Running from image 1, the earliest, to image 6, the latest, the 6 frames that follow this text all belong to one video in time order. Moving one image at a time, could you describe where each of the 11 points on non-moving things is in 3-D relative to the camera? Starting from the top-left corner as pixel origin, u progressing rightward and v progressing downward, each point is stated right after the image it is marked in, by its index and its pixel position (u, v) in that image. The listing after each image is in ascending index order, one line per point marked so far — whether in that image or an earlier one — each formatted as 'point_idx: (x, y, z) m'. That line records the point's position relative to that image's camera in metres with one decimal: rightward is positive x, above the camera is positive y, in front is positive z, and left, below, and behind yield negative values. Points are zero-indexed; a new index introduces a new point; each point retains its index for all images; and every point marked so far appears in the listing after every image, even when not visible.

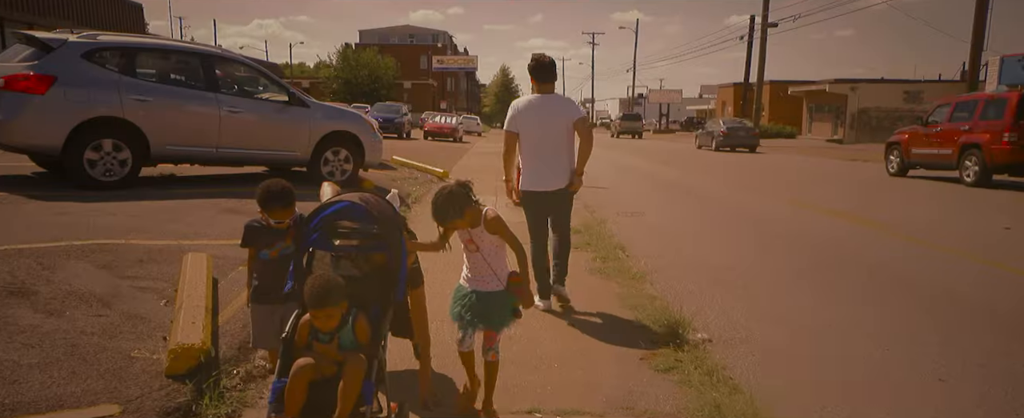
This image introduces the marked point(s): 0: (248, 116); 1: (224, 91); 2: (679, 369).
0: (-3.5, +1.2, +8.1) m
1: (-3.8, +1.5, +8.0) m
2: (+1.0, -1.0, +3.7) m
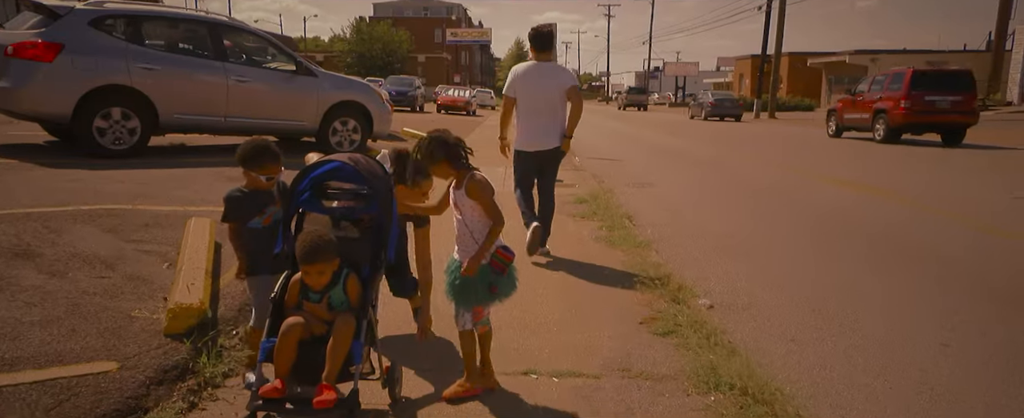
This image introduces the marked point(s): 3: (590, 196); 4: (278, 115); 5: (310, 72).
0: (-3.4, +1.6, +8.1) m
1: (-3.7, +1.9, +8.0) m
2: (+1.0, -0.8, +3.7) m
3: (+1.1, +0.2, +8.3) m
4: (-3.2, +1.3, +8.4) m
5: (-2.9, +1.9, +8.6) m
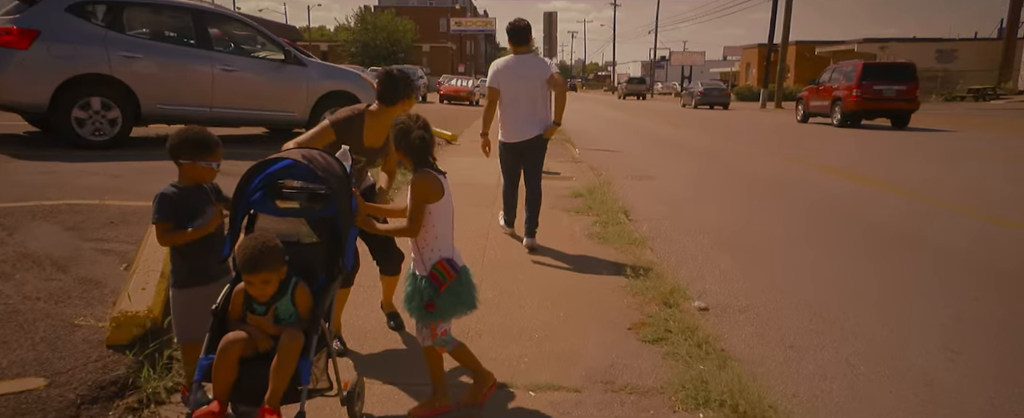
0: (-3.5, +1.7, +7.9) m
1: (-3.8, +2.0, +7.7) m
2: (+0.9, -0.7, +3.5) m
3: (+1.0, +0.2, +8.0) m
4: (-3.3, +1.4, +8.2) m
5: (-2.9, +2.0, +8.3) m
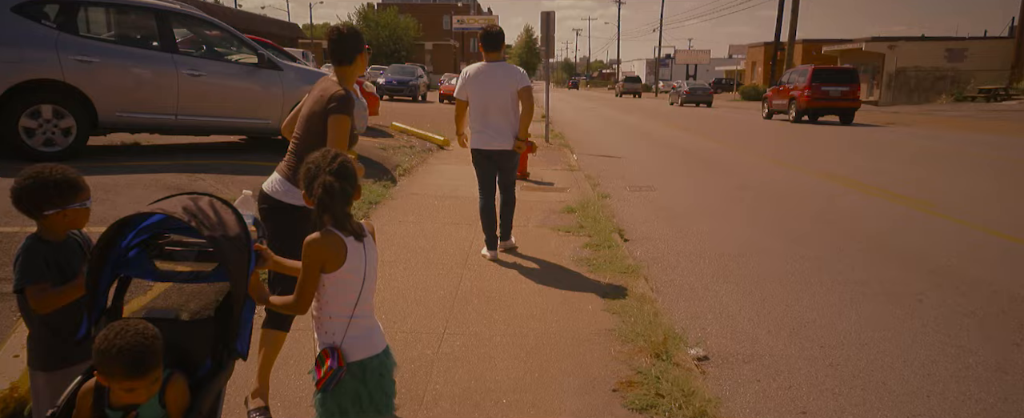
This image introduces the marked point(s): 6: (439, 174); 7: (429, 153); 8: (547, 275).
0: (-3.6, +1.6, +7.4) m
1: (-3.9, +1.8, +7.2) m
2: (+0.7, -1.0, +2.9) m
3: (+0.8, +0.1, +7.5) m
4: (-3.5, +1.2, +7.6) m
5: (-3.1, +1.9, +7.8) m
6: (-1.2, +0.6, +9.7) m
7: (-1.6, +1.1, +11.6) m
8: (+0.3, -0.5, +5.0) m
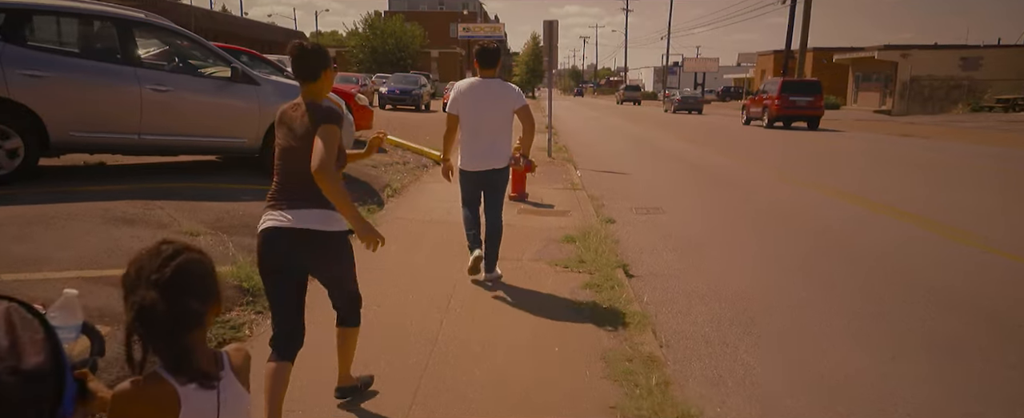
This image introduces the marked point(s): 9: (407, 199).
0: (-3.7, +1.3, +6.8) m
1: (-4.0, +1.6, +6.6) m
2: (+0.6, -1.2, +2.2) m
3: (+0.8, -0.3, +6.8) m
4: (-3.5, +0.9, +7.0) m
5: (-3.1, +1.5, +7.2) m
6: (-1.2, +0.2, +9.0) m
7: (-1.6, +0.7, +11.0) m
8: (+0.2, -0.8, +4.3) m
9: (-1.5, +0.2, +8.7) m
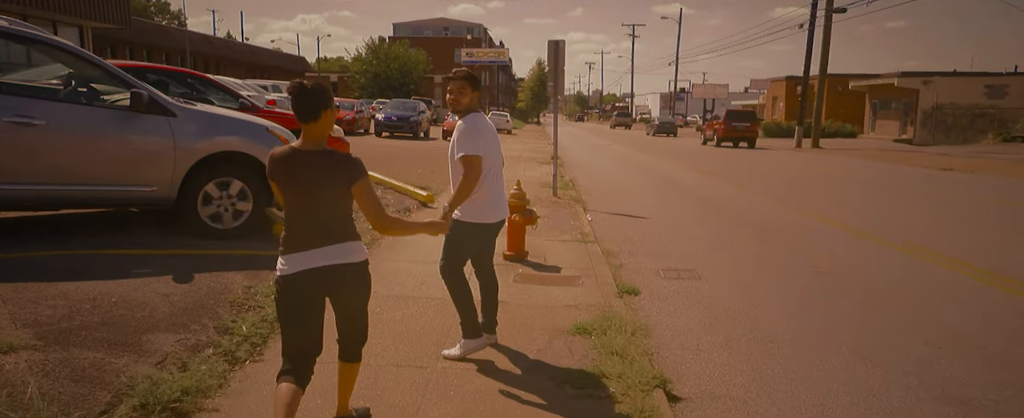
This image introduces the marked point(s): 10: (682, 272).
0: (-3.8, +0.6, +5.0) m
1: (-4.0, +0.9, +4.9) m
2: (+0.5, -1.7, +0.4) m
3: (+0.7, -0.9, +5.0) m
4: (-3.6, +0.3, +5.3) m
5: (-3.2, +0.9, +5.5) m
6: (-1.3, -0.5, +7.2) m
7: (-1.6, -0.1, +9.2) m
8: (+0.1, -1.3, +2.5) m
9: (-1.5, -0.5, +6.9) m
10: (+2.0, -0.7, +7.1) m
